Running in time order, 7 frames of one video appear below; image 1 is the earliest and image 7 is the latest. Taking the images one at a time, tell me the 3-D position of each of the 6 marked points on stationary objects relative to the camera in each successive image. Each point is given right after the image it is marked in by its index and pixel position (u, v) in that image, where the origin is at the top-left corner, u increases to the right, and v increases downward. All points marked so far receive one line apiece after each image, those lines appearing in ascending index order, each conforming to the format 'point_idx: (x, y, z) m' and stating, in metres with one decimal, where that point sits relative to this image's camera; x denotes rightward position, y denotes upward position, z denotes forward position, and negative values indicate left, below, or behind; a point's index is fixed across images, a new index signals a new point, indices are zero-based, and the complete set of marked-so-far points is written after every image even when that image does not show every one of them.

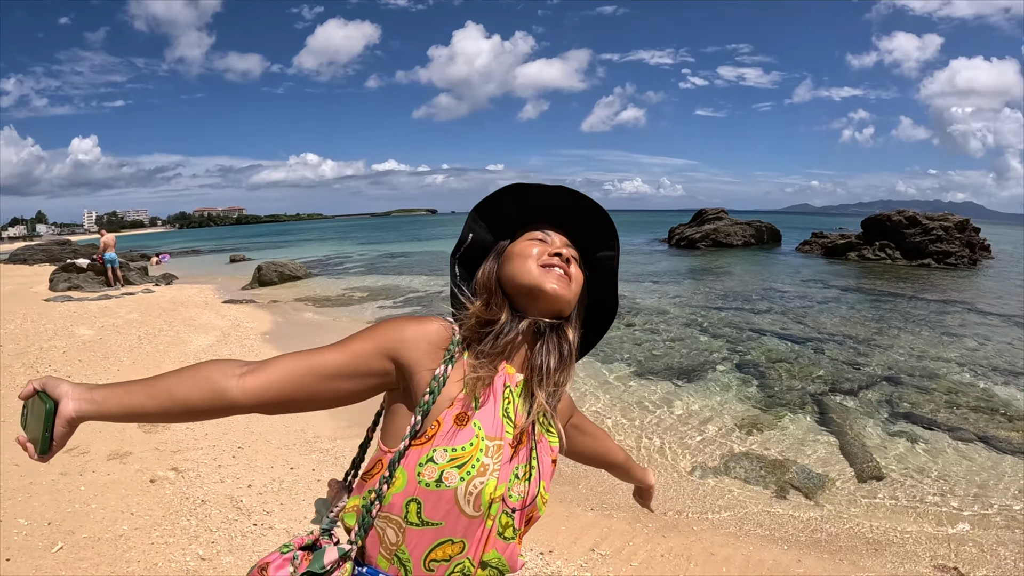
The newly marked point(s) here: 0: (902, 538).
0: (+4.4, -2.8, +6.0) m
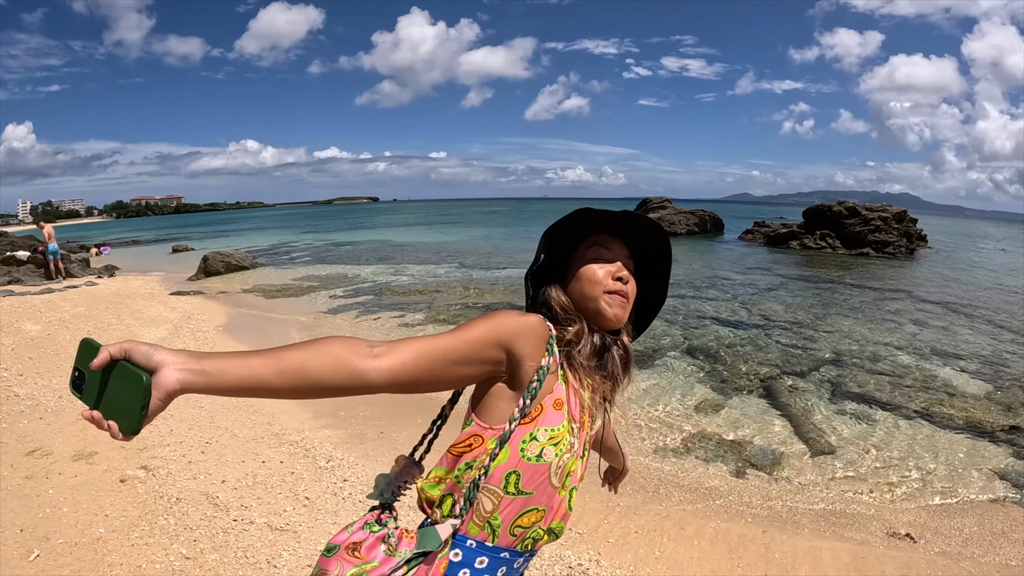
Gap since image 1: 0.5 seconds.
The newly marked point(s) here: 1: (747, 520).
0: (+4.1, -2.7, +6.5) m
1: (+2.7, -2.7, +6.2) m
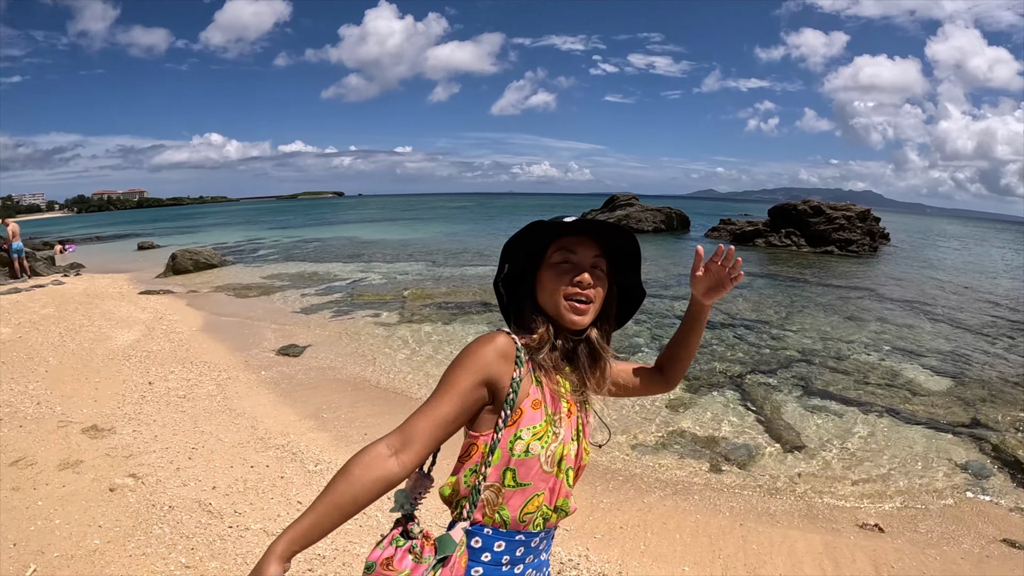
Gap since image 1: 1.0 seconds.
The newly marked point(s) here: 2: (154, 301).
0: (+4.0, -2.7, +6.8) m
1: (+2.6, -2.7, +6.5) m
2: (-12.4, -0.5, +18.5) m
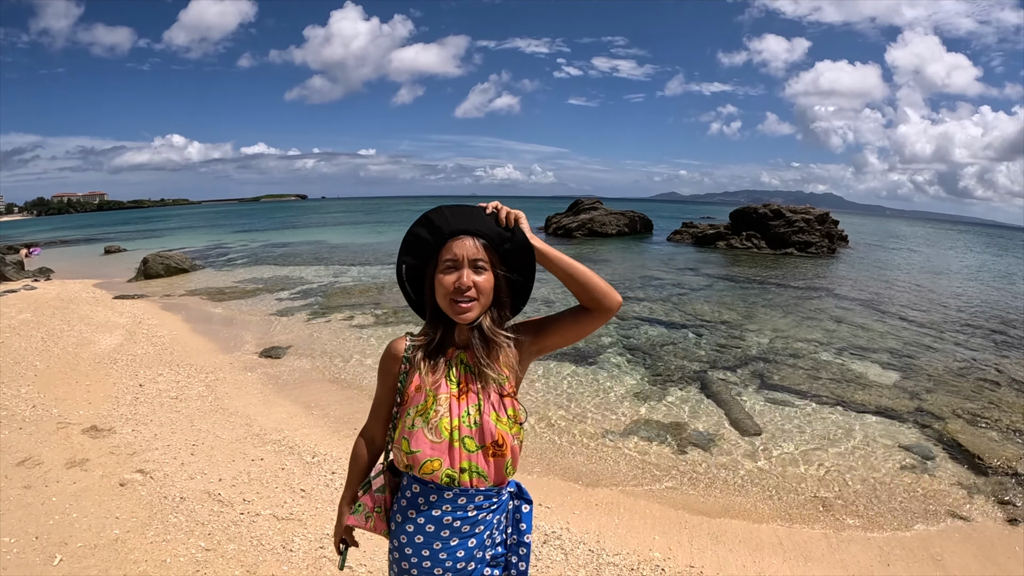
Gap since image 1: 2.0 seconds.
0: (+3.8, -2.7, +7.5) m
1: (+2.4, -2.7, +7.1) m
2: (-13.1, -0.6, +18.4) m
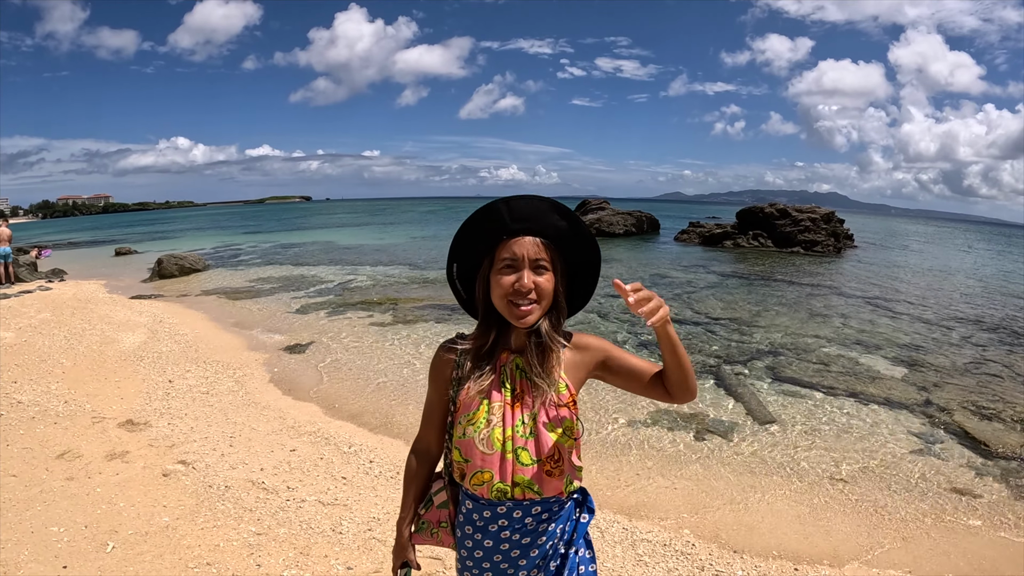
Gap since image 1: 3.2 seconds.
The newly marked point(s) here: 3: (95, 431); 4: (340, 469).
0: (+4.2, -2.6, +7.5) m
1: (+2.8, -2.6, +7.1) m
2: (-12.6, -0.6, +18.6) m
3: (-5.5, -1.9, +7.0) m
4: (-2.0, -2.1, +6.3) m
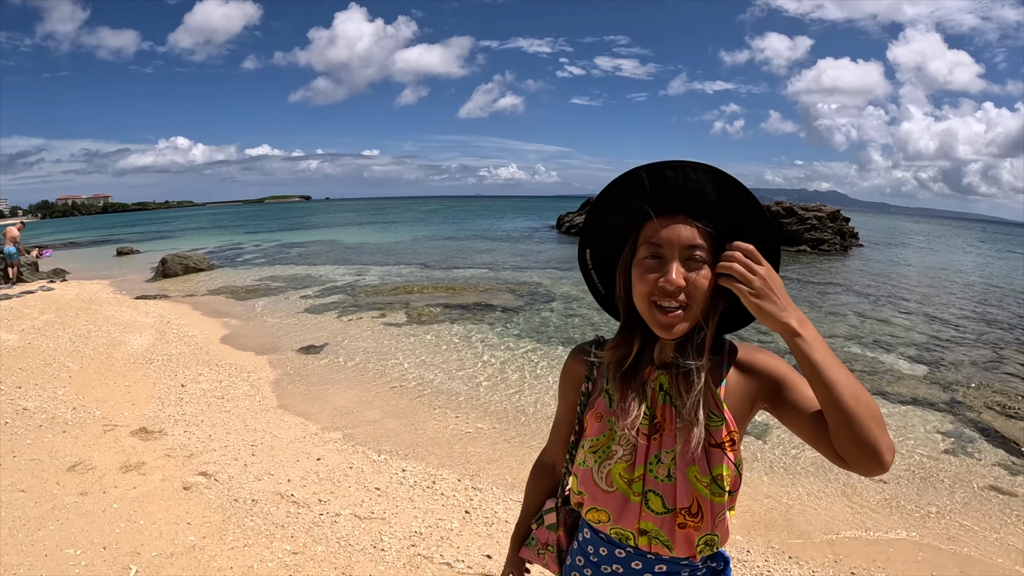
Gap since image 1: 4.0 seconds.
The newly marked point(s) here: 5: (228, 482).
0: (+4.7, -2.6, +7.1) m
1: (+3.3, -2.6, +6.7) m
2: (-12.2, -0.6, +18.2) m
3: (-5.0, -1.9, +6.6) m
4: (-1.5, -2.1, +5.9) m
5: (-3.0, -2.0, +5.6) m
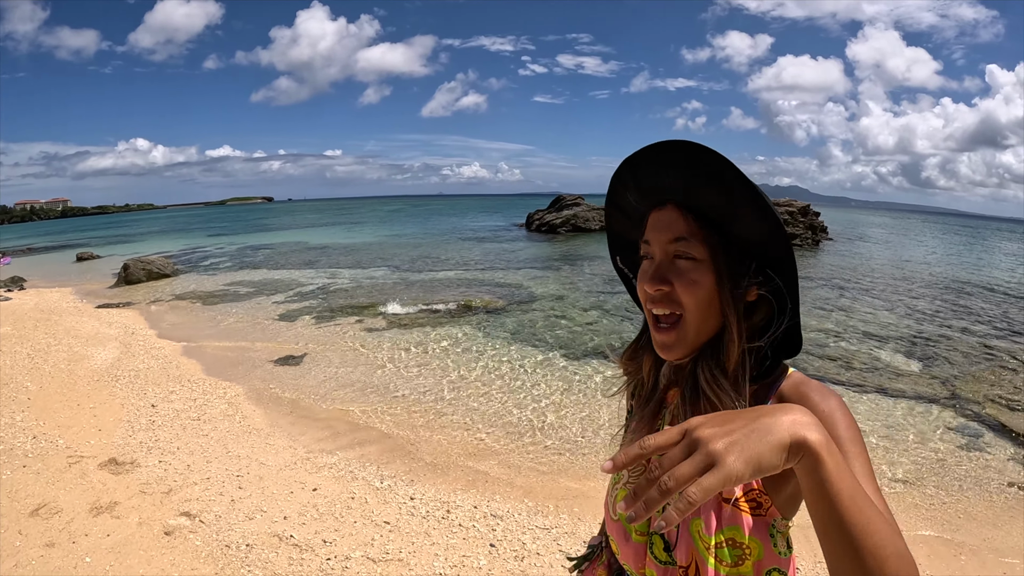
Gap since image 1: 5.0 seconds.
0: (+4.9, -2.5, +6.7) m
1: (+3.5, -2.6, +6.3) m
2: (-12.4, -0.9, +17.1) m
3: (-4.8, -2.0, +5.9) m
4: (-1.3, -2.2, +5.2) m
5: (-2.7, -2.1, +4.9) m
